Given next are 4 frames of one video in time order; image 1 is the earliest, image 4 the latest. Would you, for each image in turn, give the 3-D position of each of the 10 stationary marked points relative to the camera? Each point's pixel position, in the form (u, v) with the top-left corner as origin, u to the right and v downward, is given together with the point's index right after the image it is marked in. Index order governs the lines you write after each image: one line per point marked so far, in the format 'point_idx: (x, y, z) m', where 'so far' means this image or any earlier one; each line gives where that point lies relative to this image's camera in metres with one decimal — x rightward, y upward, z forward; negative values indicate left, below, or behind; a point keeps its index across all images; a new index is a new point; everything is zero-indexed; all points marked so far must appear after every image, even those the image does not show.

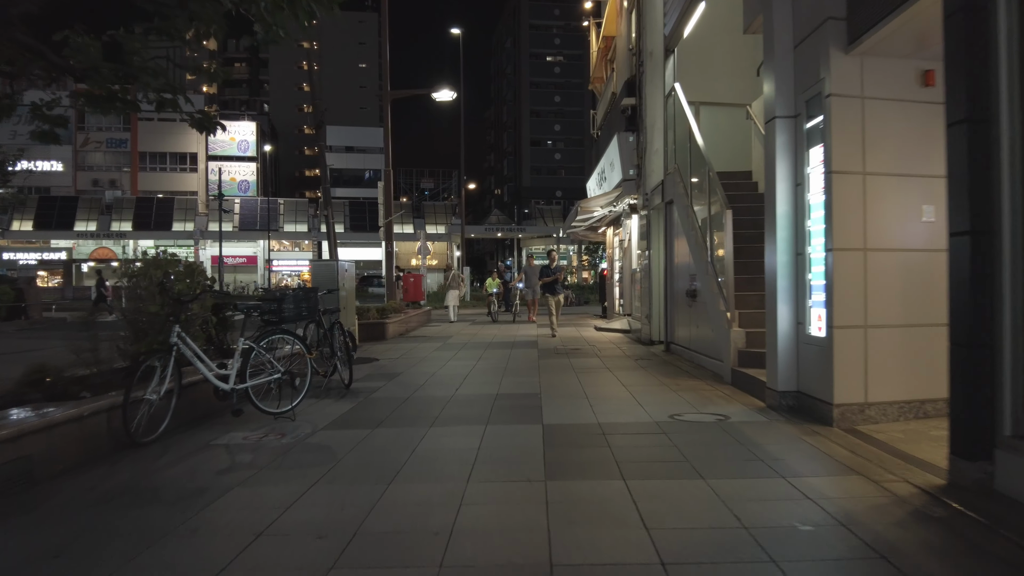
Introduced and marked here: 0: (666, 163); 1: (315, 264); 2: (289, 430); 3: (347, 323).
0: (+1.8, +1.5, +11.0) m
1: (-2.6, +0.3, +12.4) m
2: (-1.4, -0.9, +5.8) m
3: (-2.2, -0.5, +12.7) m
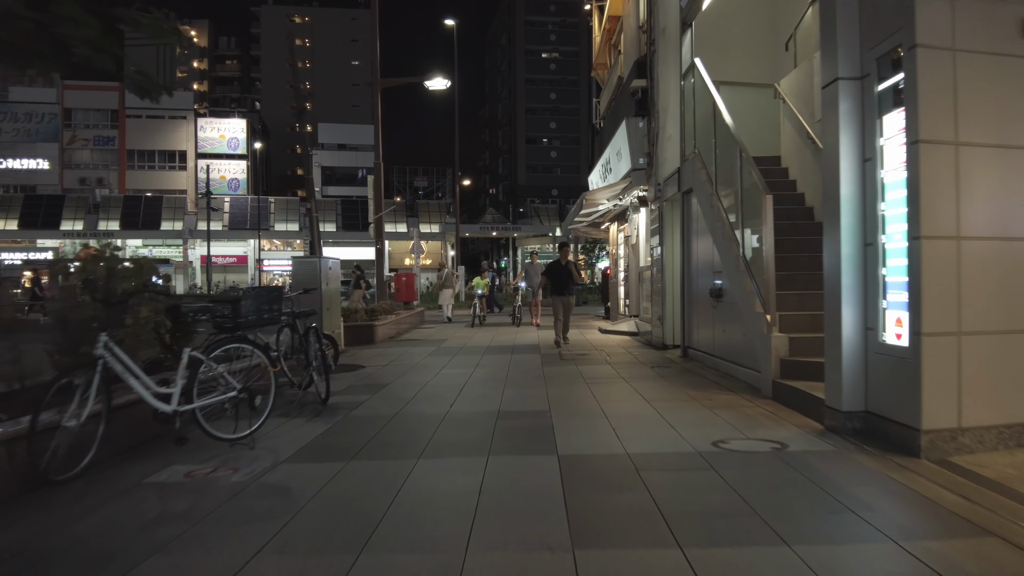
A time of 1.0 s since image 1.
0: (+1.8, +1.5, +9.9) m
1: (-2.6, +0.3, +11.3) m
2: (-1.3, -0.9, +4.7) m
3: (-2.3, -0.5, +11.6) m
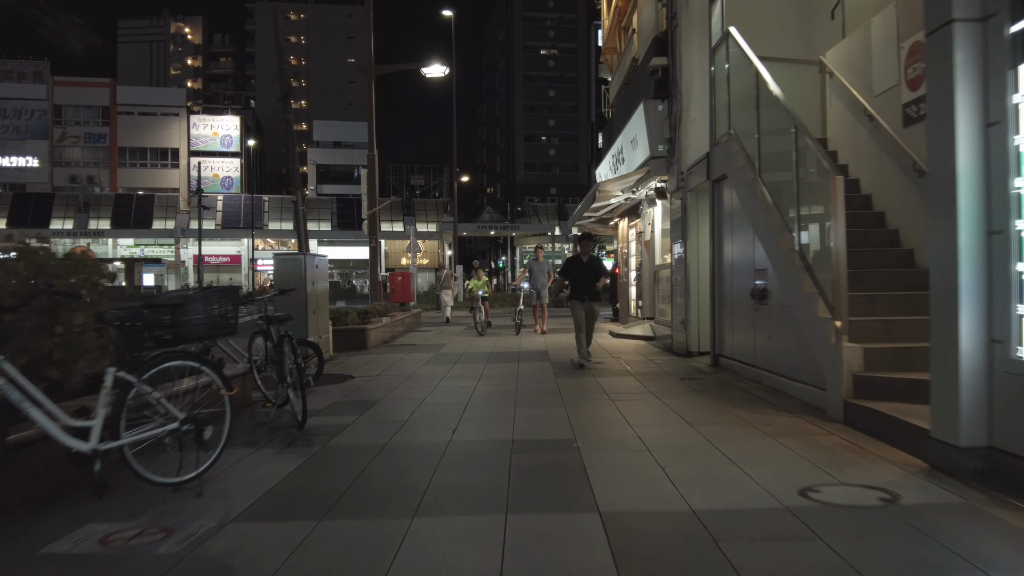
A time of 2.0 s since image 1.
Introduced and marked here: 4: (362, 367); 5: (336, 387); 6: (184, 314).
0: (+1.9, +1.5, +8.8) m
1: (-2.5, +0.3, +10.2) m
2: (-1.2, -0.9, +3.5) m
3: (-2.2, -0.5, +10.5) m
4: (-1.6, -0.8, +9.7) m
5: (-1.5, -0.8, +7.9) m
6: (-1.4, -0.1, +4.1) m
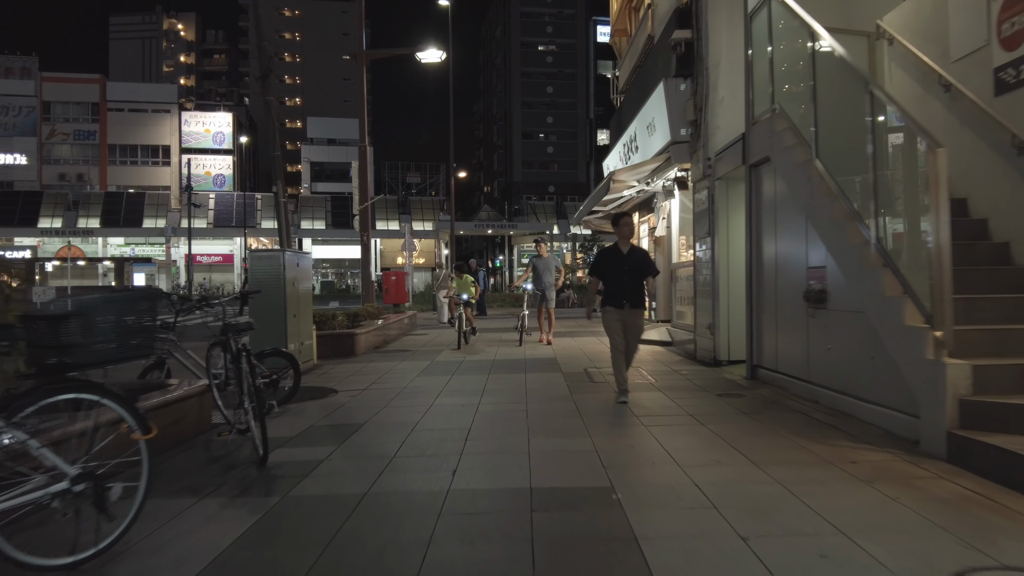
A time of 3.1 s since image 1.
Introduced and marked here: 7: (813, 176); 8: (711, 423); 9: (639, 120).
0: (+2.0, +1.5, +7.7) m
1: (-2.5, +0.3, +9.0) m
2: (-1.2, -0.9, +2.4) m
3: (-2.1, -0.5, +9.3) m
4: (-1.5, -0.8, +8.6) m
5: (-1.4, -0.8, +6.7) m
6: (-1.4, -0.1, +3.0) m
7: (+2.0, +0.7, +6.1) m
8: (+1.1, -0.8, +5.4) m
9: (+1.5, +2.0, +11.4) m
